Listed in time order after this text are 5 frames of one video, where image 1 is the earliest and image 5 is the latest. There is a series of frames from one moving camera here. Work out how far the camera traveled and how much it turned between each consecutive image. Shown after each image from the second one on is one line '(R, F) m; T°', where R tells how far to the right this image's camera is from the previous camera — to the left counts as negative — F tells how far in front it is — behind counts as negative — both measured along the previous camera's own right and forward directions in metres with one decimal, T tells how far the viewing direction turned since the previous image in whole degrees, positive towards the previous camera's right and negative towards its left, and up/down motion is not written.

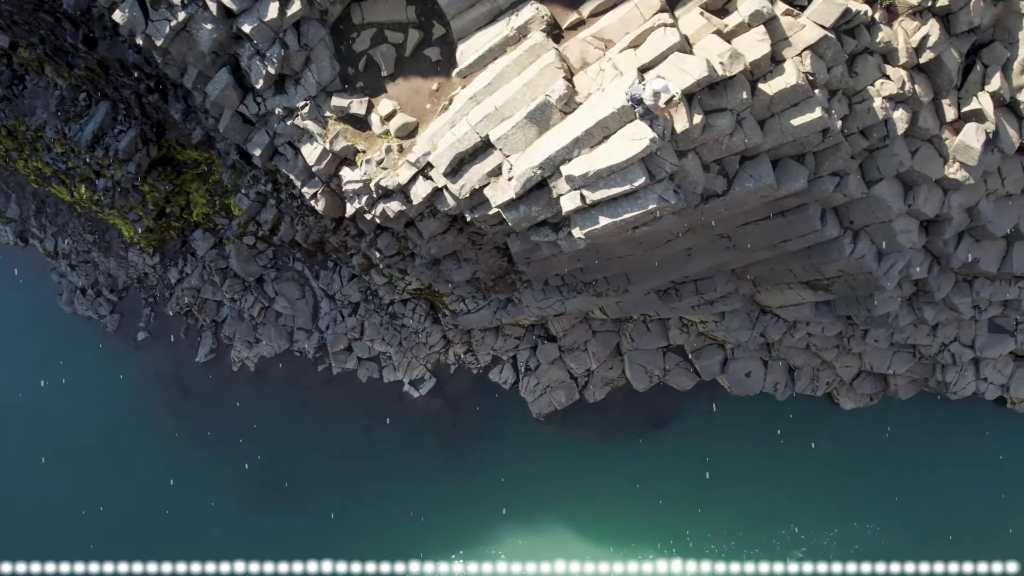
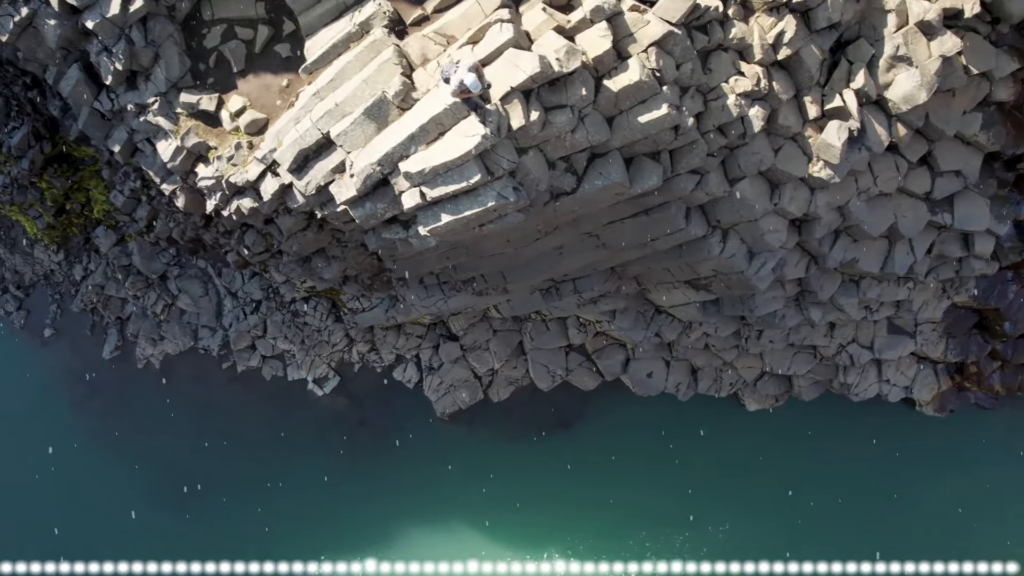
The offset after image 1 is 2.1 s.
(+0.8, 0.0) m; -1°
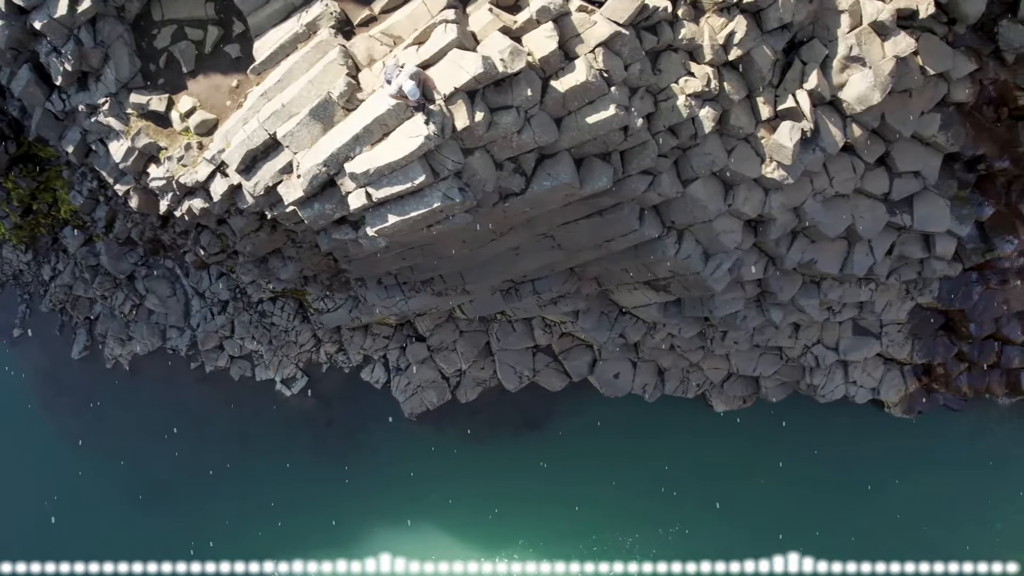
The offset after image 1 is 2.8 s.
(+0.3, 0.0) m; 0°
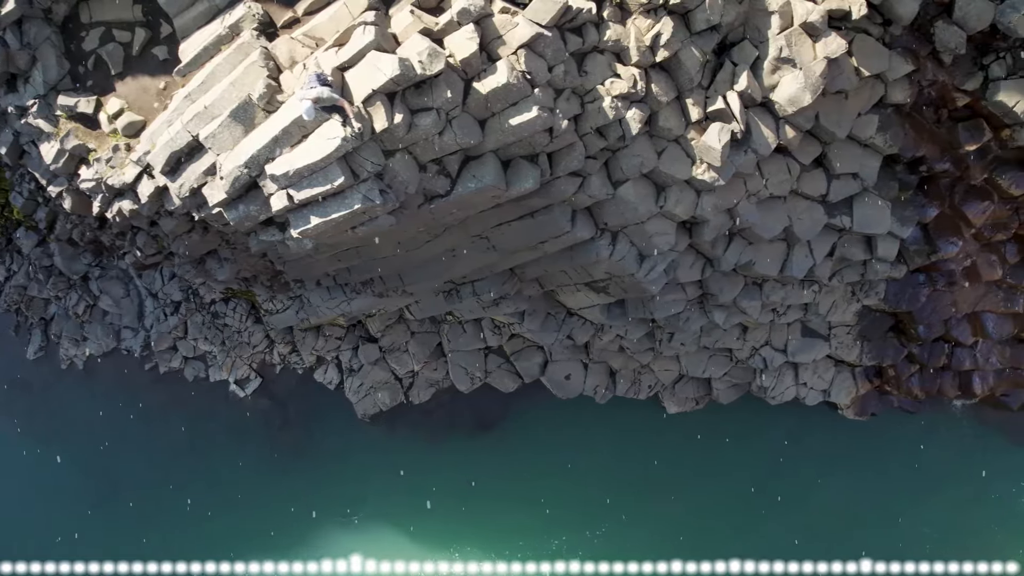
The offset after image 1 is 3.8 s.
(+0.4, 0.0) m; 0°
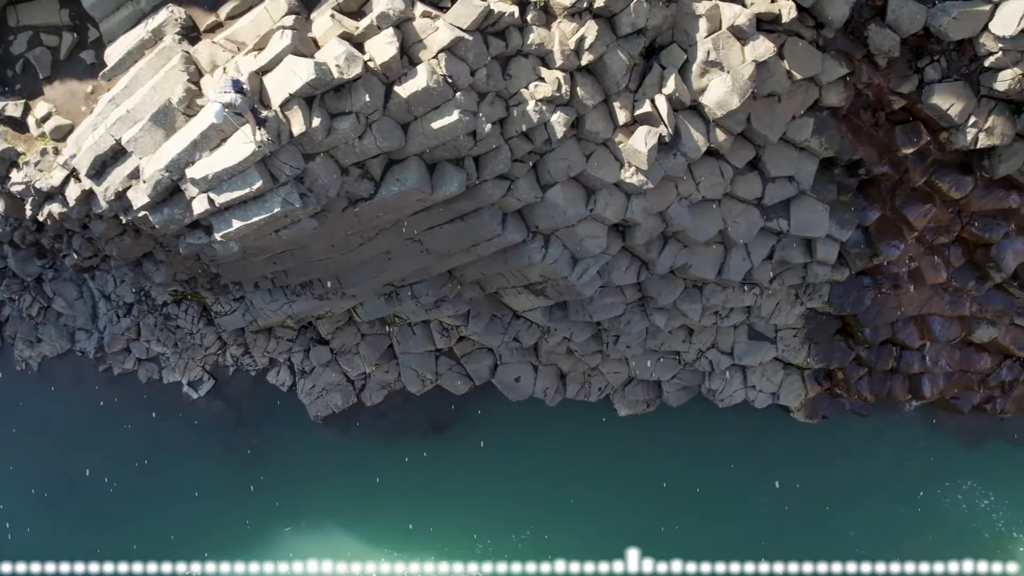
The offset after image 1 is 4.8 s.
(+0.4, 0.0) m; 0°
